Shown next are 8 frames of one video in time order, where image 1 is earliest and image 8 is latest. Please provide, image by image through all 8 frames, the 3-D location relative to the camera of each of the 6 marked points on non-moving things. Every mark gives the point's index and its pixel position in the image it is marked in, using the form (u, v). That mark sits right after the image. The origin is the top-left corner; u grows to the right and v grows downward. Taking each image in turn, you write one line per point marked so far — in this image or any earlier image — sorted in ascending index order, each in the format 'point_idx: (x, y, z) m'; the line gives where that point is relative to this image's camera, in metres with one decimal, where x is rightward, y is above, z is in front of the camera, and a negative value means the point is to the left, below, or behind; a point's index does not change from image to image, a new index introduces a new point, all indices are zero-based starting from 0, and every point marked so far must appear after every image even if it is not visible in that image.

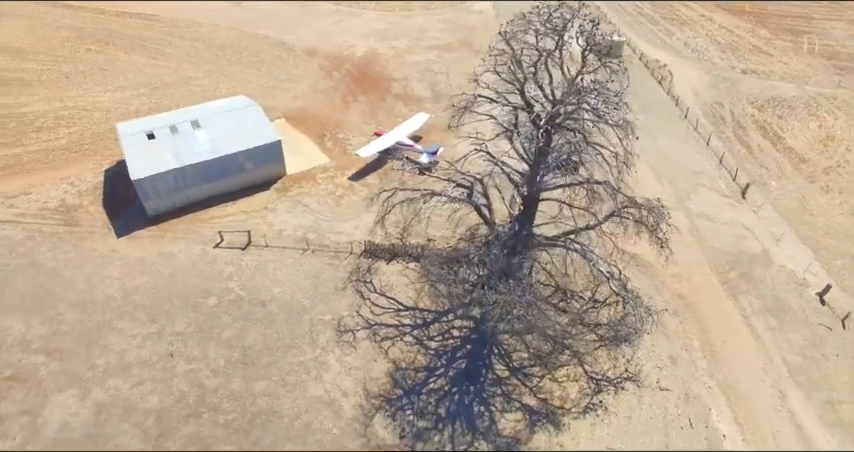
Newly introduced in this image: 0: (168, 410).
0: (-4.5, -3.2, +11.9) m
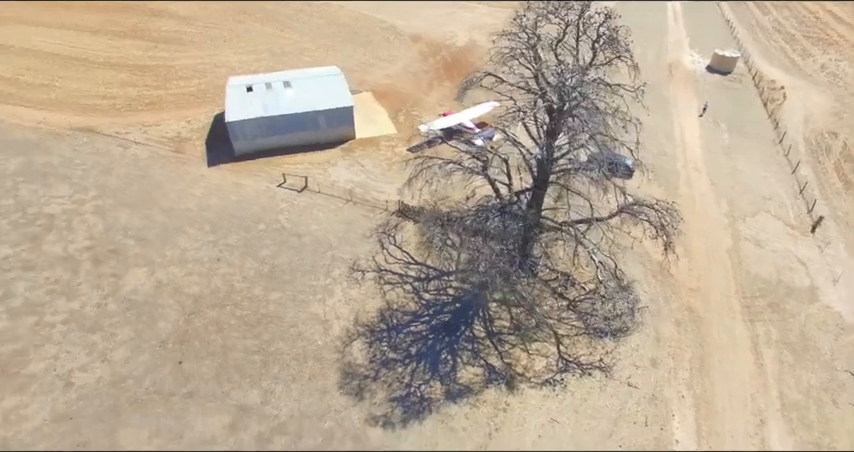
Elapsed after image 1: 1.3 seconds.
0: (-5.3, -1.7, +16.3) m
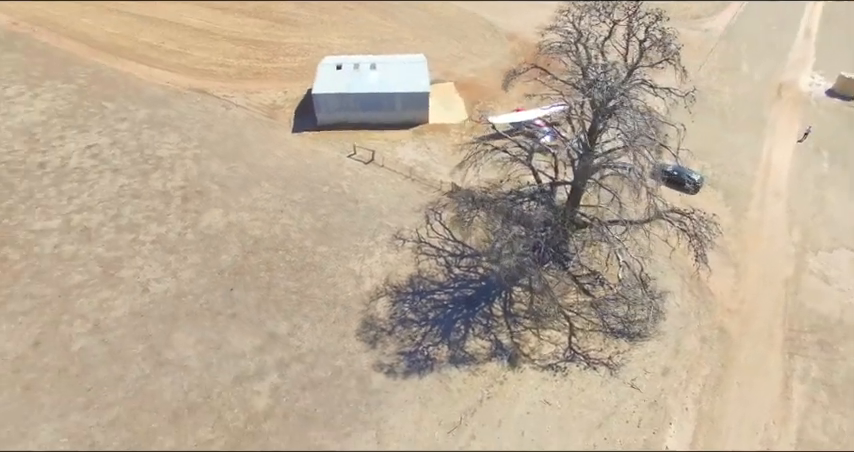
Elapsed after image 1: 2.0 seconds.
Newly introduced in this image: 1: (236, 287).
0: (-4.7, -0.4, +19.3) m
1: (-4.8, -1.6, +17.6) m
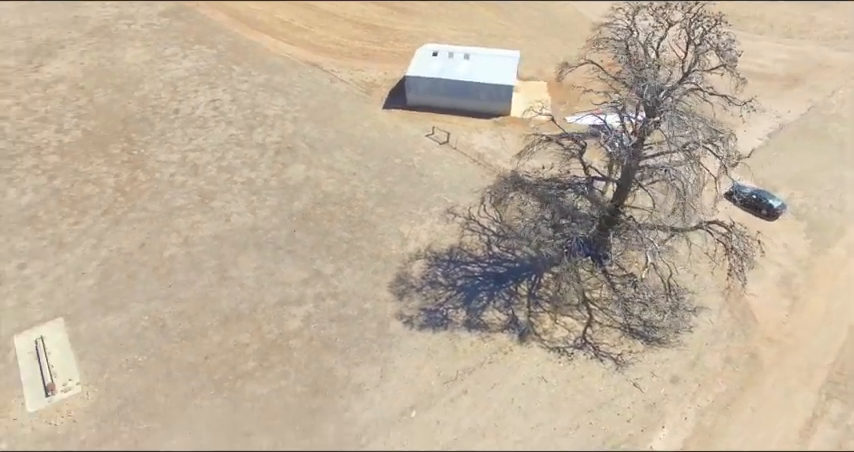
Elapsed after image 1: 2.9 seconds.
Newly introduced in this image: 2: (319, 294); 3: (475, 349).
0: (-3.2, +1.1, +22.6) m
1: (-3.9, -0.1, +21.1) m
2: (-3.1, -2.0, +19.7) m
3: (+1.4, -3.6, +19.6) m
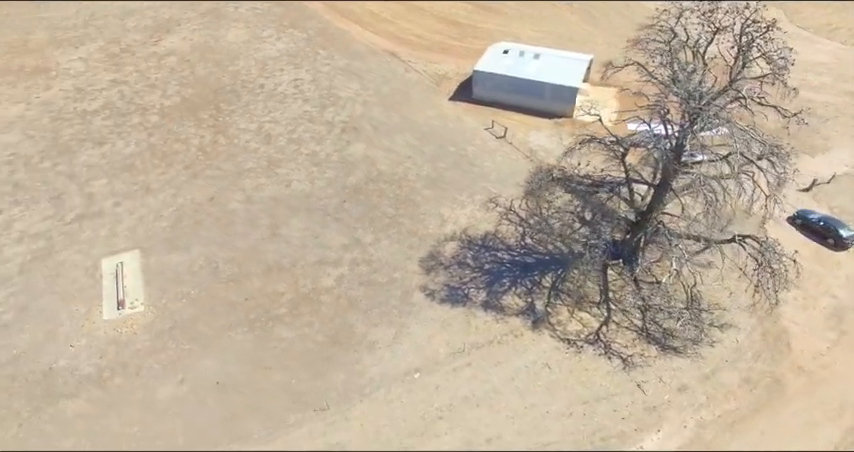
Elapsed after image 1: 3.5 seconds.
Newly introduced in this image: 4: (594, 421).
0: (-1.5, +1.9, +24.7) m
1: (-2.7, +0.9, +23.3) m
2: (-2.4, -1.1, +21.8) m
3: (+1.9, -3.2, +20.9) m
4: (+4.8, -5.6, +19.4) m
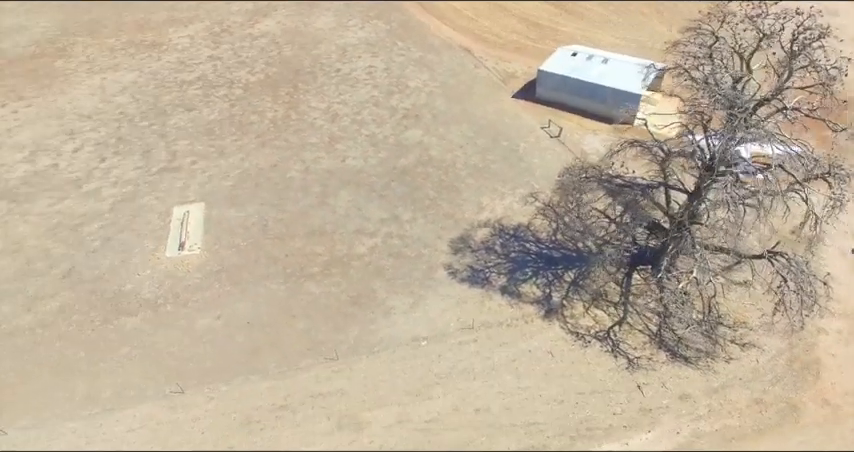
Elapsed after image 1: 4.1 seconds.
0: (+0.3, +2.6, +26.4) m
1: (-1.1, +1.7, +25.3) m
2: (-1.3, -0.2, +23.8) m
3: (+2.4, -2.8, +22.2) m
4: (+4.7, -5.5, +20.1) m
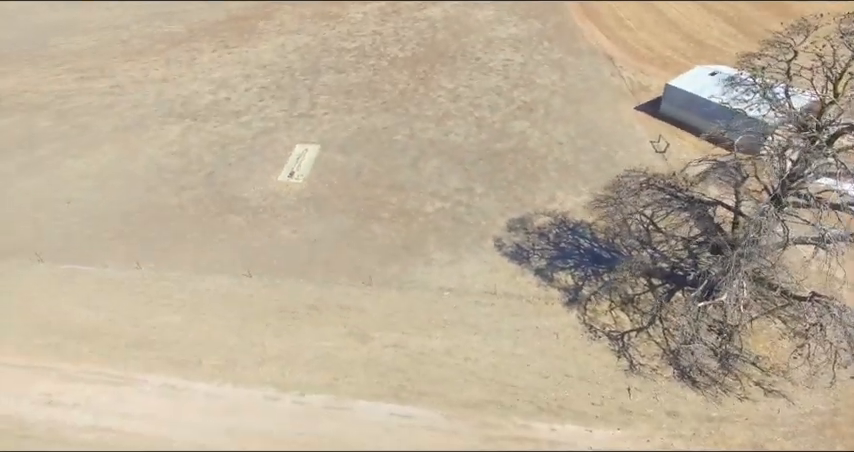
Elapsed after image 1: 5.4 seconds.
0: (+4.5, +3.3, +28.7) m
1: (+2.5, +2.8, +28.3) m
2: (+1.4, +1.0, +27.0) m
3: (+3.6, -2.2, +24.2) m
4: (+4.4, -5.3, +21.6) m
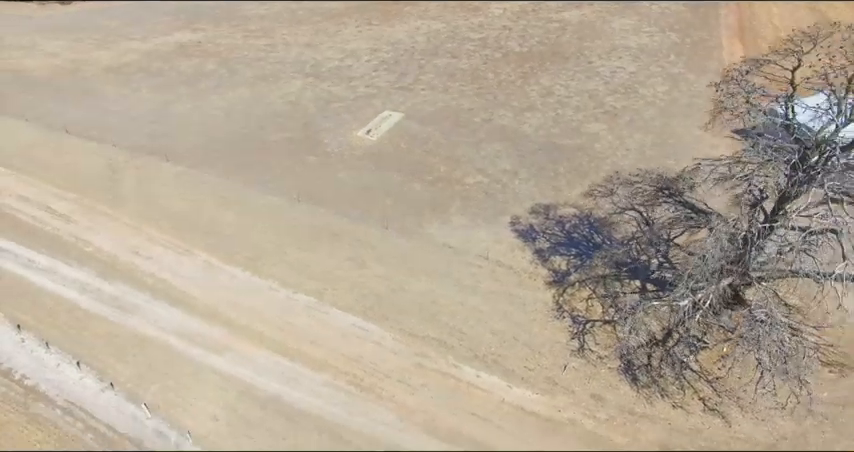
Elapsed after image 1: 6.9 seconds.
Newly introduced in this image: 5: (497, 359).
0: (+7.5, +3.5, +30.4) m
1: (+5.5, +3.4, +30.6) m
2: (+3.6, +1.9, +29.9) m
3: (+4.0, -1.6, +26.6) m
4: (+3.2, -4.6, +24.0) m
5: (+2.9, -4.9, +23.7) m
